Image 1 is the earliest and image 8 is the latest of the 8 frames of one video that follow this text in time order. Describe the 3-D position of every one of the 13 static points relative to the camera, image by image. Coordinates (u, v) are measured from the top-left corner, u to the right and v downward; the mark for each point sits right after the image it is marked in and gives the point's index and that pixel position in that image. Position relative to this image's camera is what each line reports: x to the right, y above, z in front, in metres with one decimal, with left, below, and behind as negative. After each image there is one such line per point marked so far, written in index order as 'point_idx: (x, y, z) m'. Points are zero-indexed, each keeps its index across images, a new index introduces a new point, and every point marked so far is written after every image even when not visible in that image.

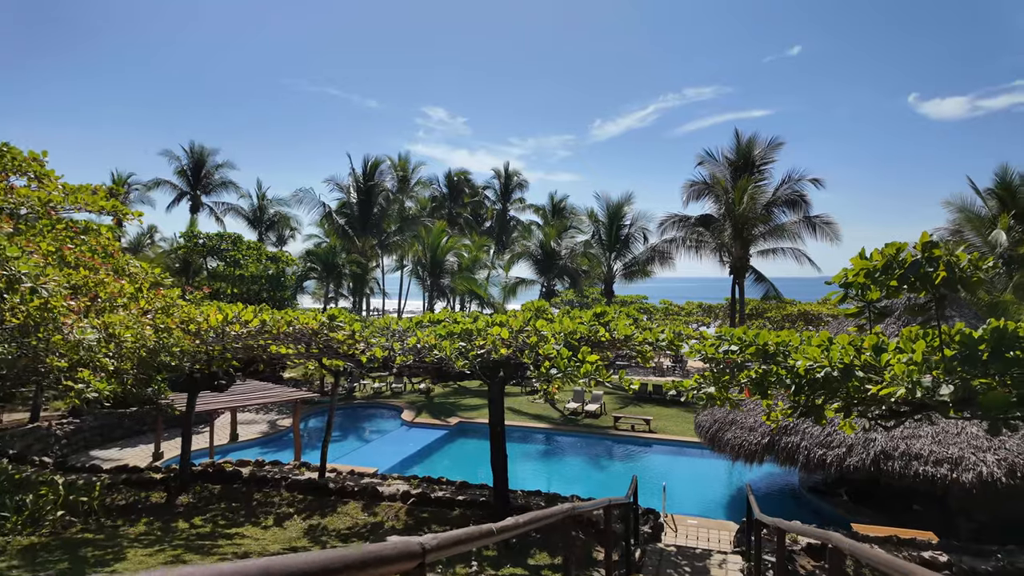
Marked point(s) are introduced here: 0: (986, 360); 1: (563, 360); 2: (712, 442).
0: (+4.2, -0.6, +5.2) m
1: (+0.6, -0.9, +6.9) m
2: (+4.0, -3.1, +11.9) m
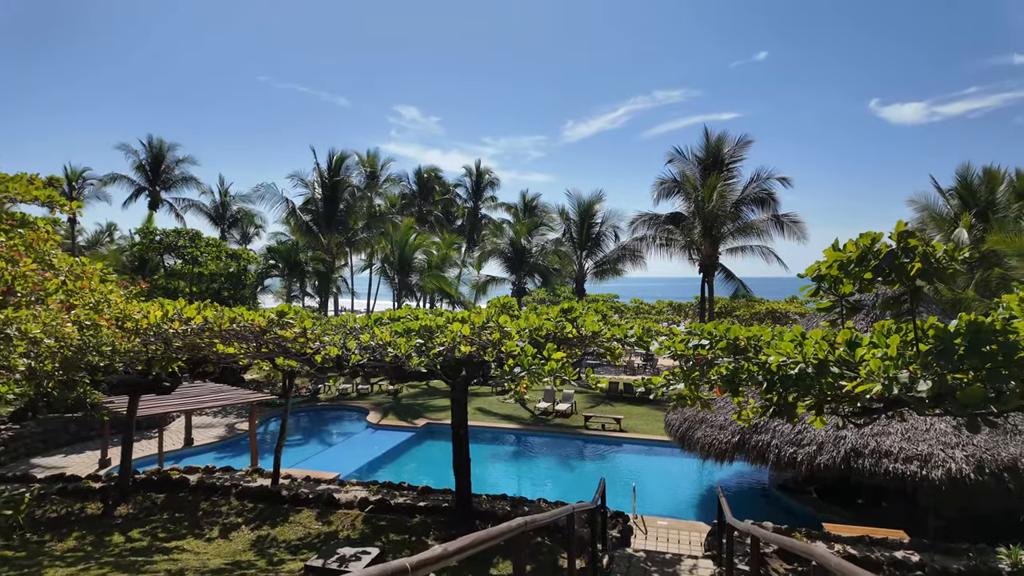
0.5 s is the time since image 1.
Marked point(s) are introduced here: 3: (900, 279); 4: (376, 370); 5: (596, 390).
0: (+3.8, -0.6, +5.0) m
1: (+0.2, -0.8, +6.5) m
2: (+3.4, -3.0, +11.7) m
3: (+3.6, +0.1, +5.5) m
4: (-1.7, -1.0, +7.5) m
5: (+1.0, -1.2, +7.3) m
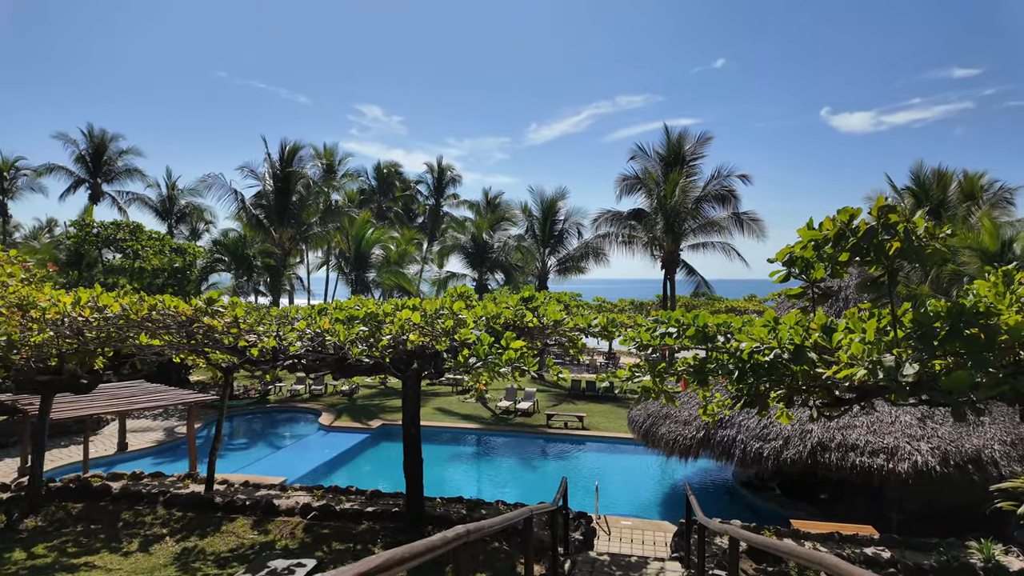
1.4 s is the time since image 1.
0: (+3.4, -0.4, +4.7) m
1: (-0.3, -0.6, +6.0) m
2: (+2.6, -2.9, +11.3) m
3: (+3.2, +0.3, +5.2) m
4: (-2.2, -0.9, +6.8) m
5: (+0.5, -1.1, +6.8) m
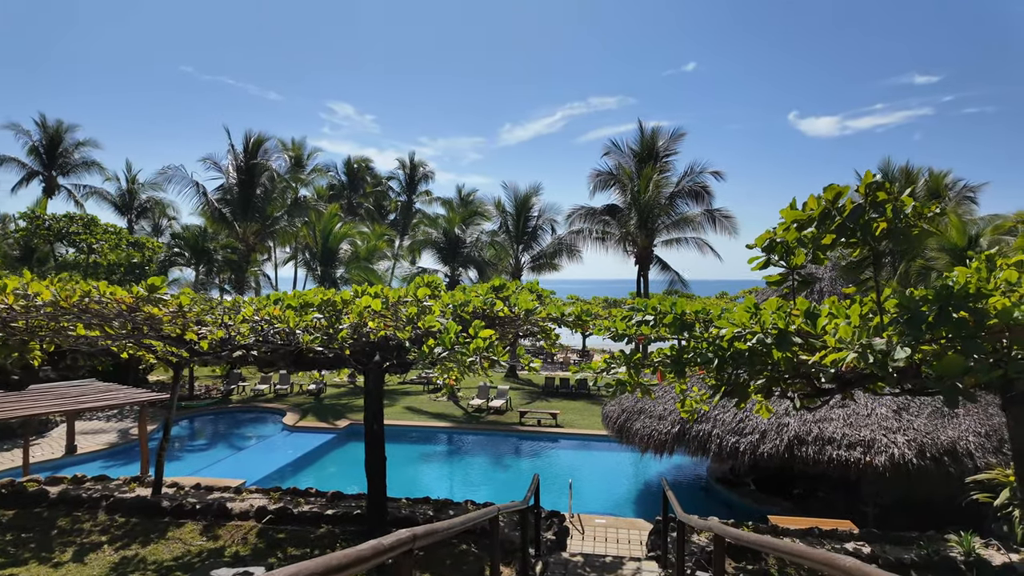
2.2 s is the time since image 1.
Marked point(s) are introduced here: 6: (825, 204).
0: (+3.2, -0.2, +4.5) m
1: (-0.6, -0.5, +5.6) m
2: (+2.0, -2.7, +11.0) m
3: (+2.9, +0.4, +4.9) m
4: (-2.6, -0.7, +6.3) m
5: (+0.2, -0.9, +6.4) m
6: (+2.6, +0.7, +4.8) m
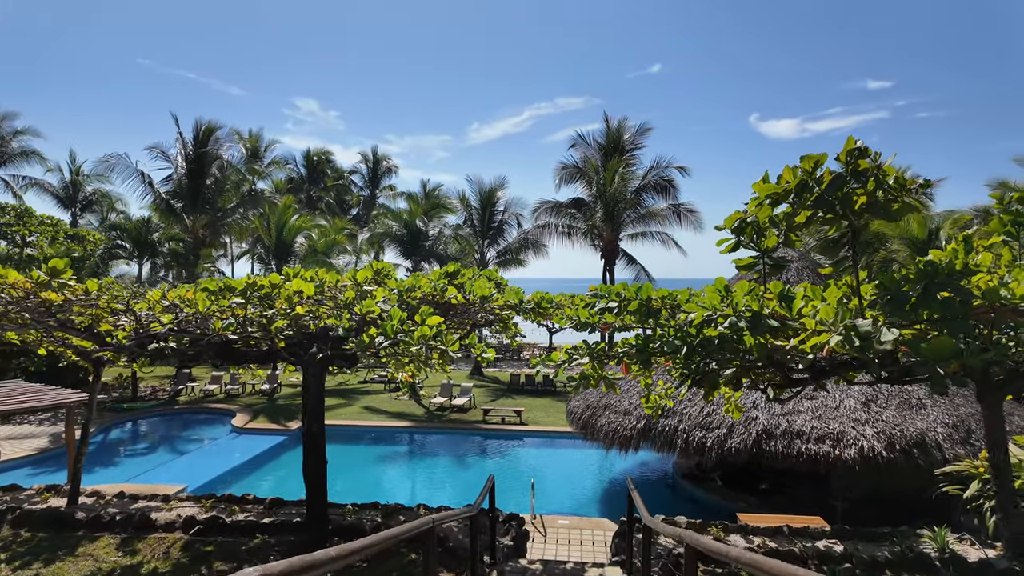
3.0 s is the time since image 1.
0: (+2.8, -0.1, +4.1) m
1: (-1.0, -0.3, +5.0) m
2: (+1.3, -2.6, +10.6) m
3: (+2.5, +0.6, +4.6) m
4: (-3.0, -0.6, +5.7) m
5: (-0.3, -0.8, +5.9) m
6: (+2.2, +0.9, +4.4) m
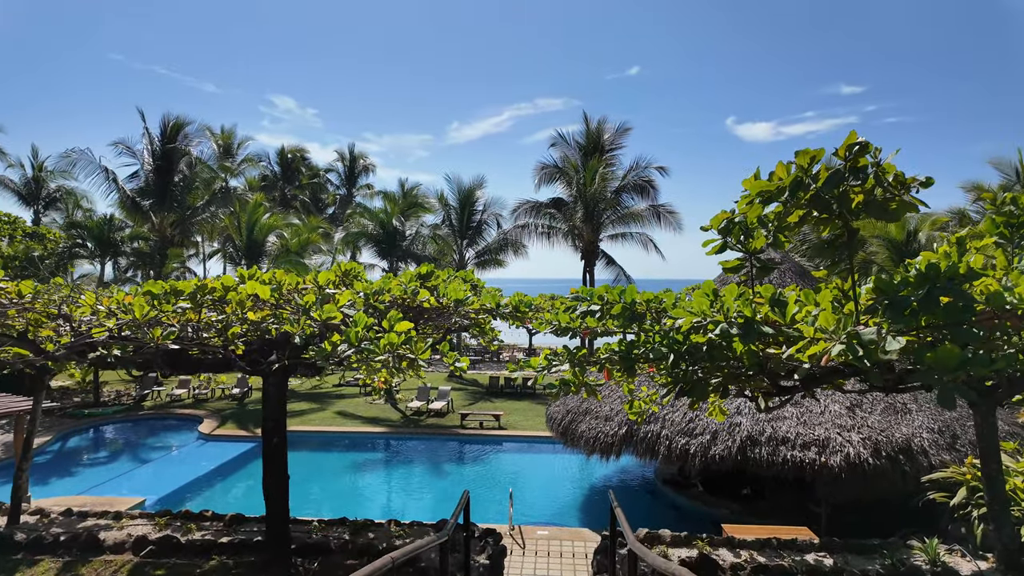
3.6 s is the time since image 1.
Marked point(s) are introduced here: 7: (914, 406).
0: (+2.6, -0.1, +3.8) m
1: (-1.2, -0.3, +4.6) m
2: (+0.9, -2.6, +10.3) m
3: (+2.4, +0.5, +4.3) m
4: (-3.2, -0.6, +5.2) m
5: (-0.5, -0.8, +5.5) m
6: (+2.0, +0.8, +4.2) m
7: (+5.8, -1.7, +8.5) m
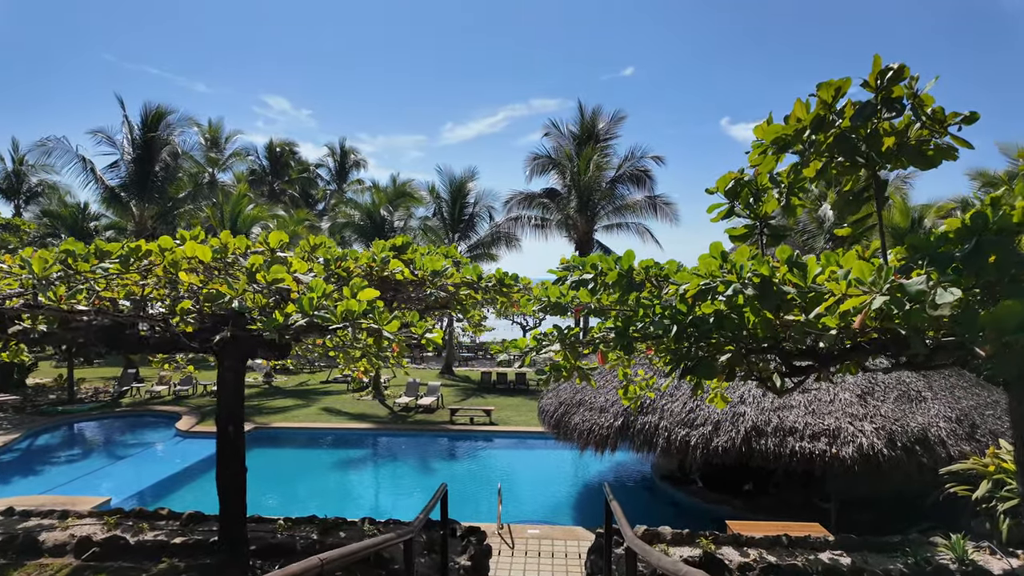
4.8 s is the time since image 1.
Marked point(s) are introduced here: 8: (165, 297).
0: (+2.5, +0.2, +3.3) m
1: (-1.3, -0.1, +4.0) m
2: (+0.7, -2.3, +9.7) m
3: (+2.2, +0.8, +3.7) m
4: (-3.4, -0.3, +4.6) m
5: (-0.7, -0.5, +4.9) m
6: (+1.9, +1.1, +3.6) m
7: (+5.7, -1.4, +8.0) m
8: (-2.9, -0.1, +5.0) m
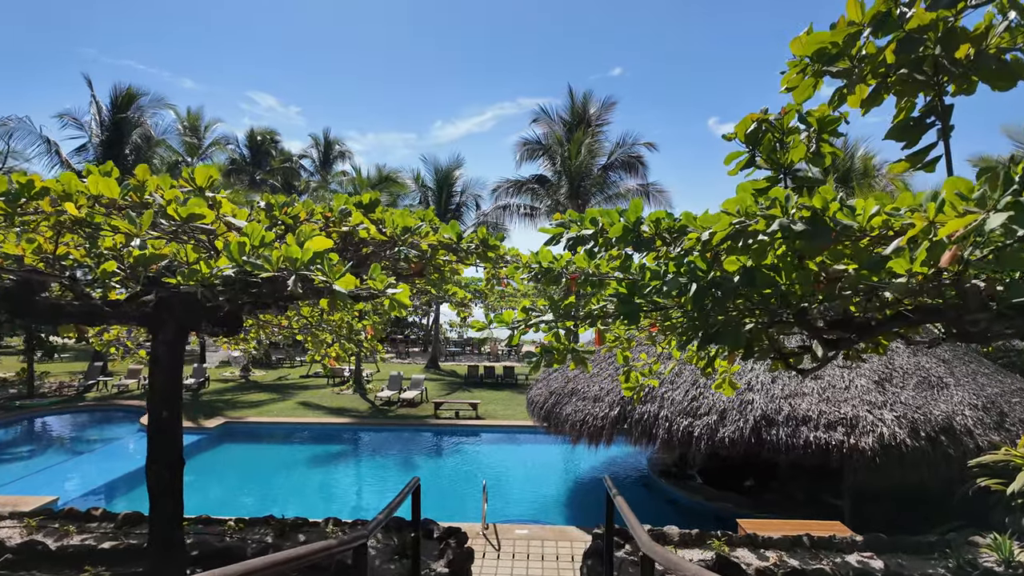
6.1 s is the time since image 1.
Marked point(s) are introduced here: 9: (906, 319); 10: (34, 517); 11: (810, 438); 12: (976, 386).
0: (+2.4, +0.4, +2.6) m
1: (-1.4, +0.2, +3.2) m
2: (+0.5, -2.0, +9.0) m
3: (+2.1, +1.1, +3.0) m
4: (-3.5, 0.0, +3.8) m
5: (-0.8, -0.2, +4.2) m
6: (+1.8, +1.4, +2.9) m
7: (+5.5, -1.1, +7.4) m
8: (-3.0, +0.2, +4.2) m
9: (+2.3, -0.1, +3.3) m
10: (-4.5, -2.2, +5.6) m
11: (+3.4, -1.7, +6.8) m
12: (+5.8, -1.2, +7.4) m
